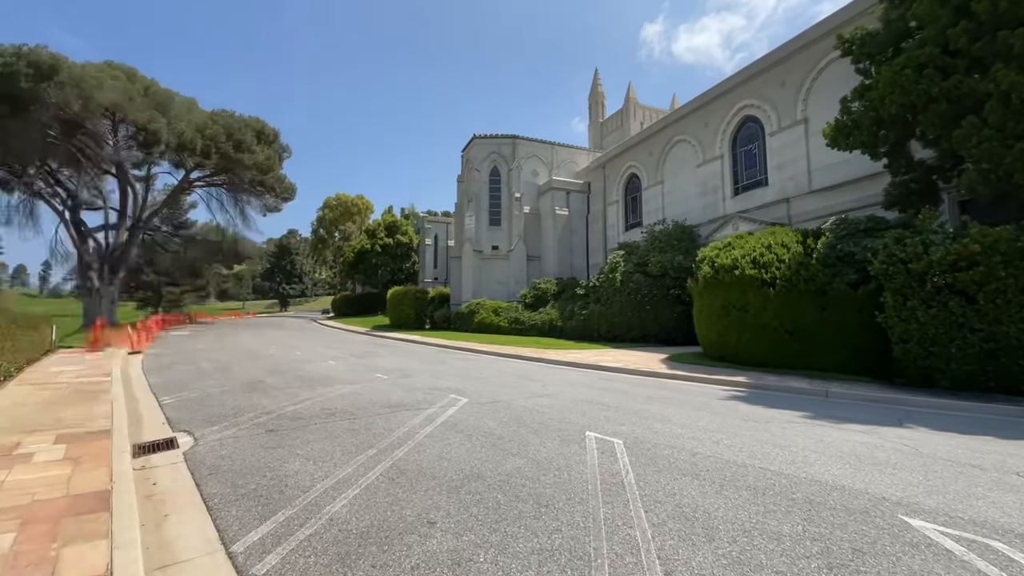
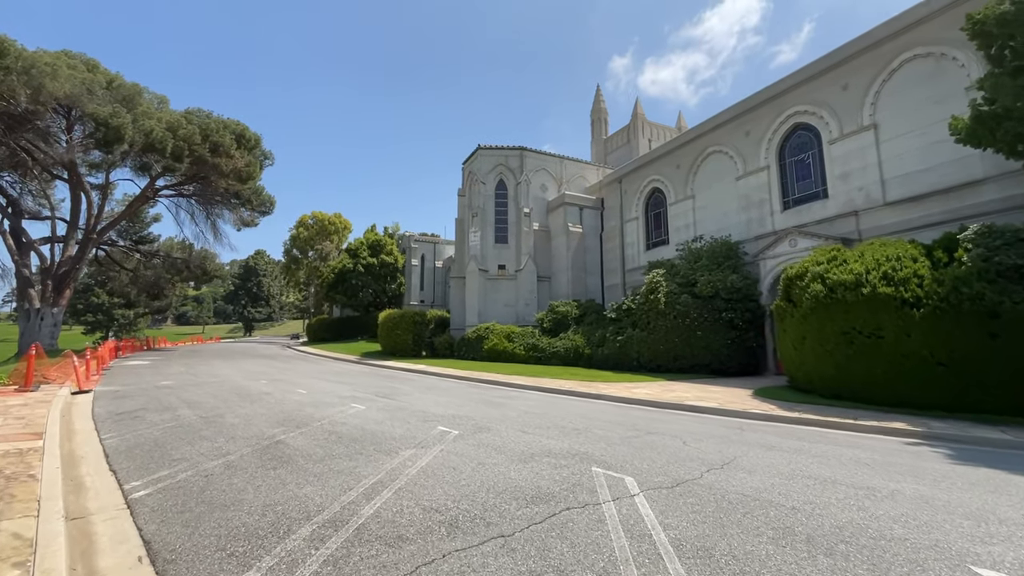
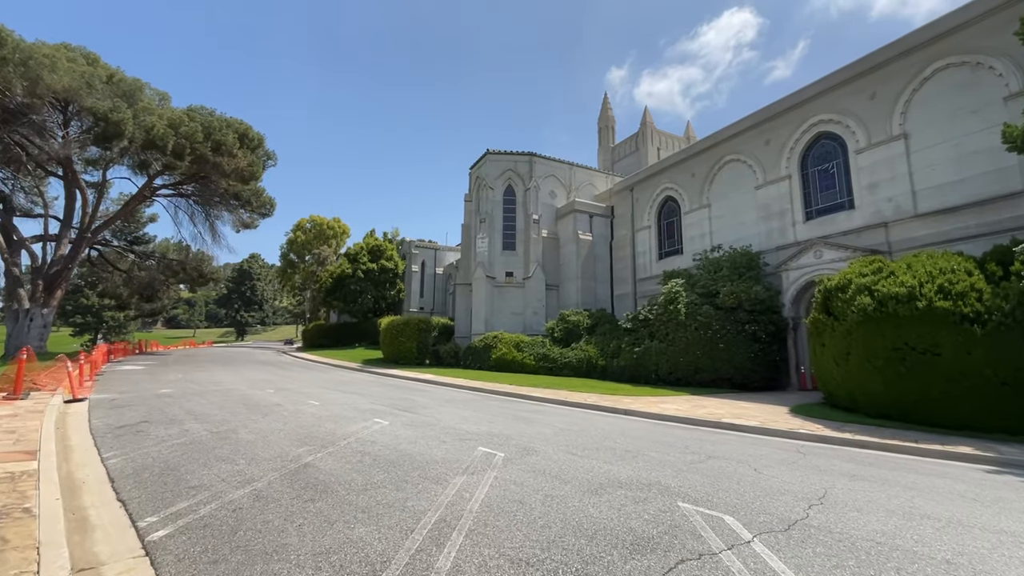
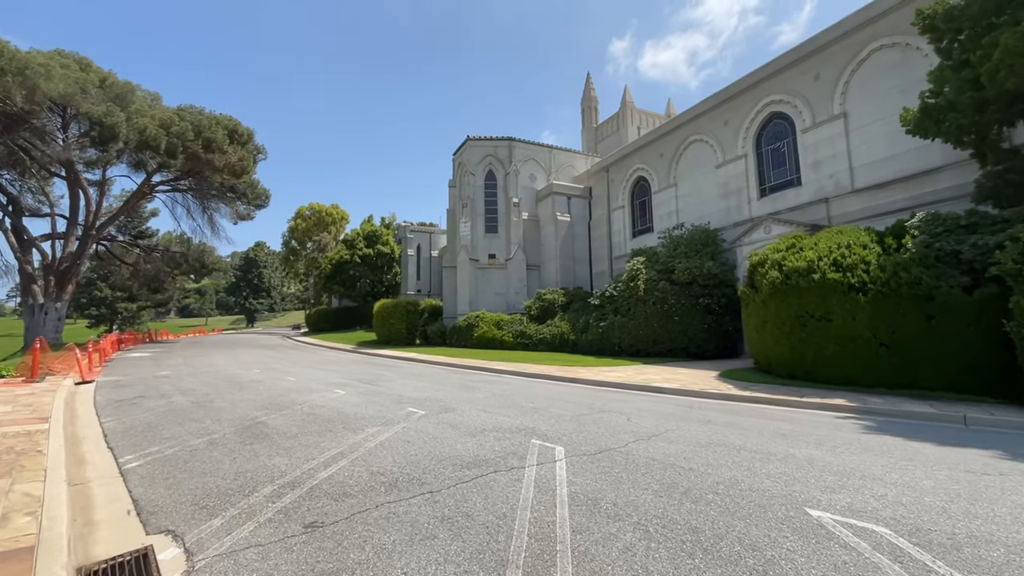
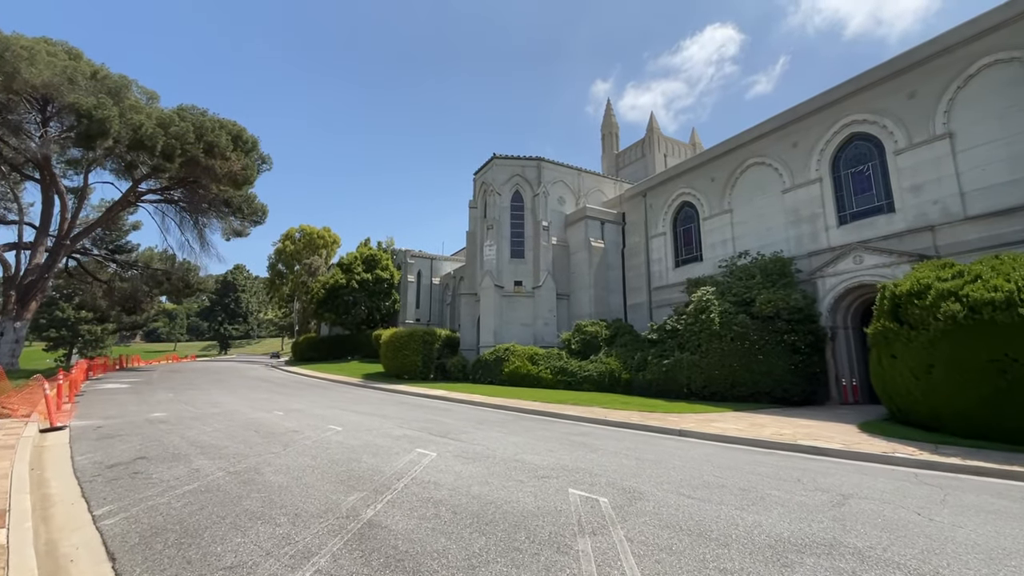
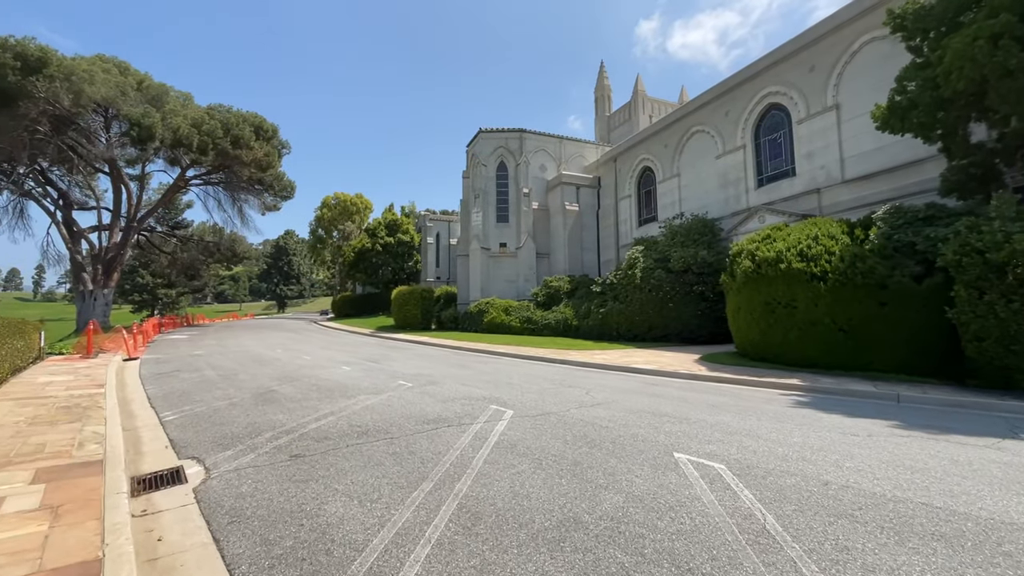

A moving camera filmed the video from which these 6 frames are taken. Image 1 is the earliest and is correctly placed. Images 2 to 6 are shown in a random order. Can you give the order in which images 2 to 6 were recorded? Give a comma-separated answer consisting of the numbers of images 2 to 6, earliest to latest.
6, 4, 2, 3, 5
